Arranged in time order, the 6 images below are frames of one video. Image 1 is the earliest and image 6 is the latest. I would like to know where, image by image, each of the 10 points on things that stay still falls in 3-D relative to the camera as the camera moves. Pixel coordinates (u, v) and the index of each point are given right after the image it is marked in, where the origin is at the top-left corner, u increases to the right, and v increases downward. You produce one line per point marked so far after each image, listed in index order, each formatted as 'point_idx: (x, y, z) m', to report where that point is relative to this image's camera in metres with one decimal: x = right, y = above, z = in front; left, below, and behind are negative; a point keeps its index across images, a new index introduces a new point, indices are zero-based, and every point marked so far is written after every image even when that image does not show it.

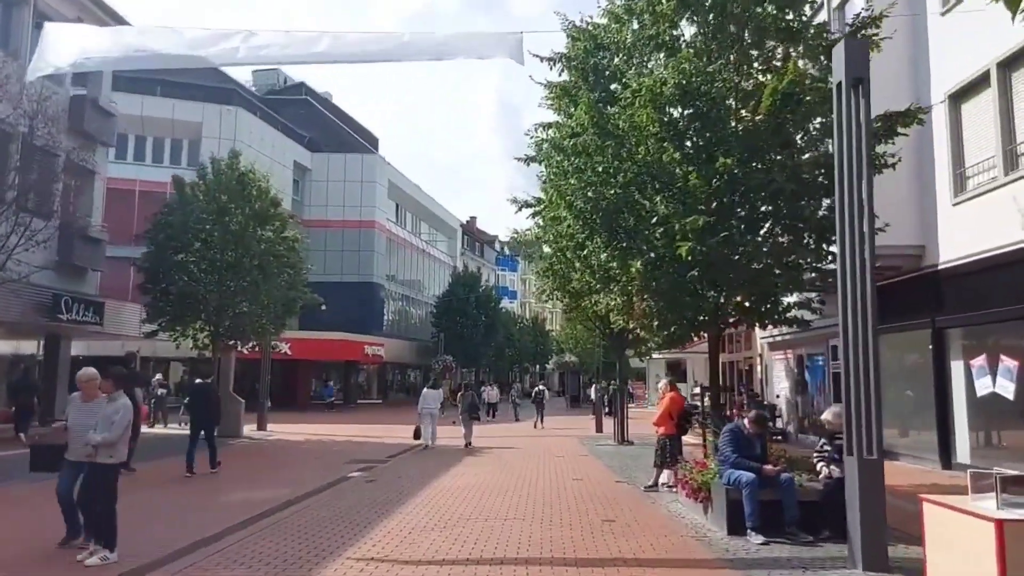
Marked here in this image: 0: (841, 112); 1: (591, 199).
0: (+3.9, +2.1, +8.0) m
1: (+1.3, +1.5, +11.7) m
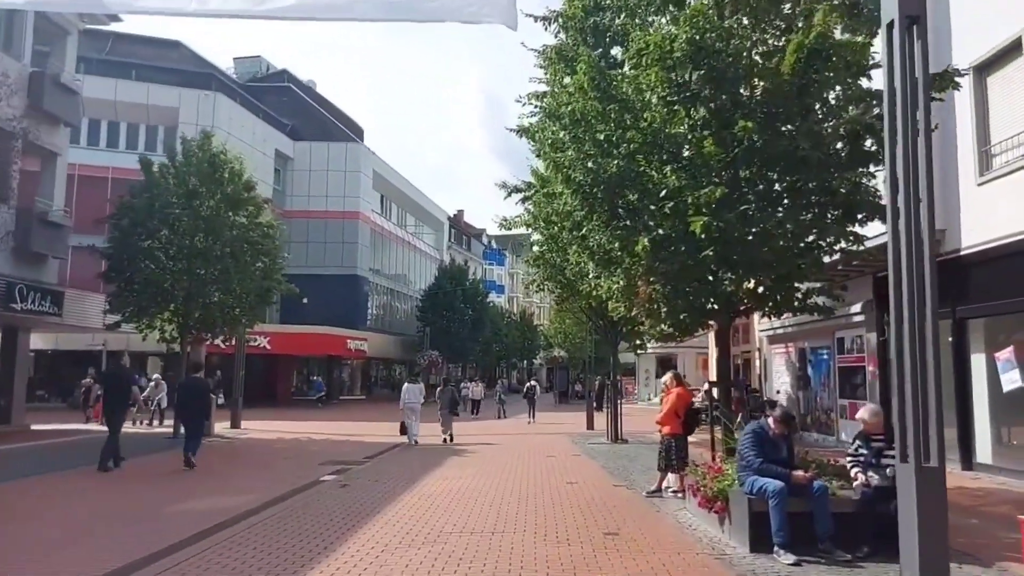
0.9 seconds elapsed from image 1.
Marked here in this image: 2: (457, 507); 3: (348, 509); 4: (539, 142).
0: (+3.8, +2.3, +6.8) m
1: (+1.2, +1.8, +10.4) m
2: (-0.9, -3.6, +11.1) m
3: (-2.8, -3.7, +11.5) m
4: (+0.5, +2.6, +12.4) m
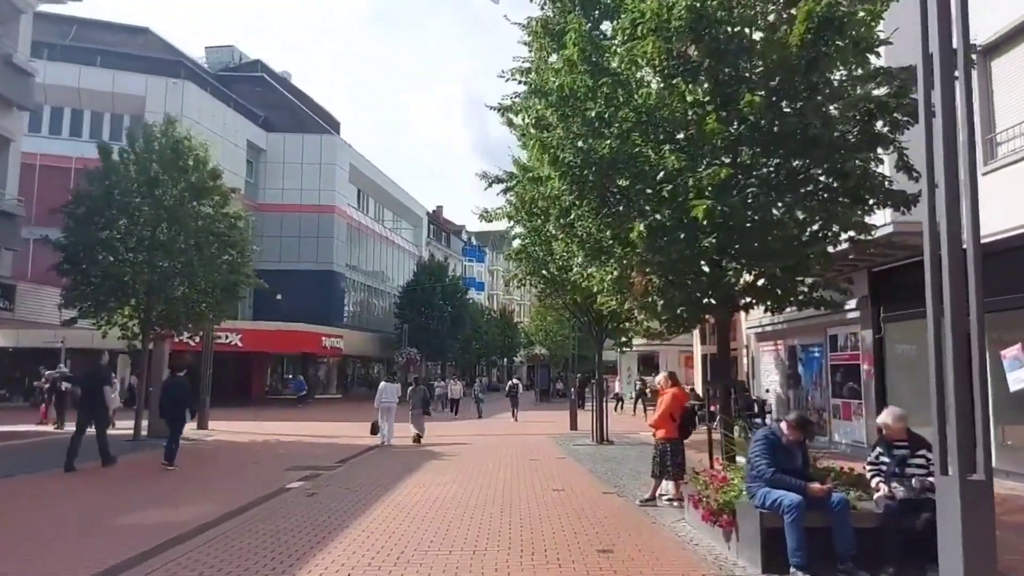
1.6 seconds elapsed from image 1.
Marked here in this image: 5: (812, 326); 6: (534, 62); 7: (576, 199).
0: (+3.6, +2.4, +6.0) m
1: (+1.0, +1.9, +9.5) m
2: (-1.2, -3.4, +10.2) m
3: (-3.1, -3.6, +10.5) m
4: (+0.2, +2.8, +11.5) m
5: (+8.5, -1.1, +19.4) m
6: (+0.4, +3.8, +11.4) m
7: (+0.9, +1.3, +10.0) m
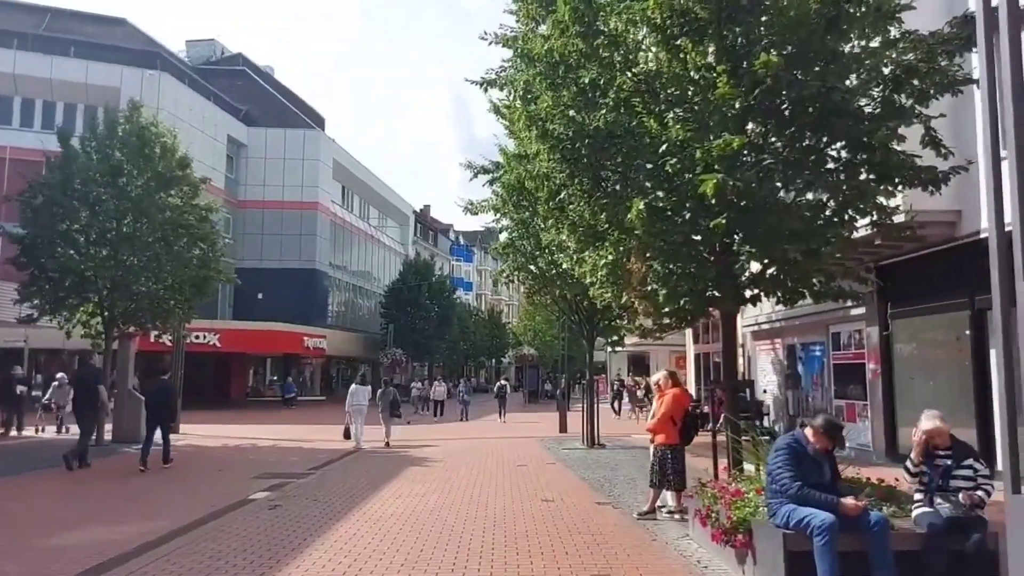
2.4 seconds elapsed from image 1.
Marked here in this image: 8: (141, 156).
0: (+3.5, +2.5, +5.0) m
1: (+0.8, +2.1, +8.5) m
2: (-1.4, -3.3, +9.1) m
3: (-3.3, -3.4, +9.4) m
4: (0.0, +2.9, +10.4) m
5: (+8.2, -1.0, +18.5) m
6: (+0.1, +3.9, +10.4) m
7: (+0.7, +1.4, +8.9) m
8: (-10.8, +3.9, +20.0) m
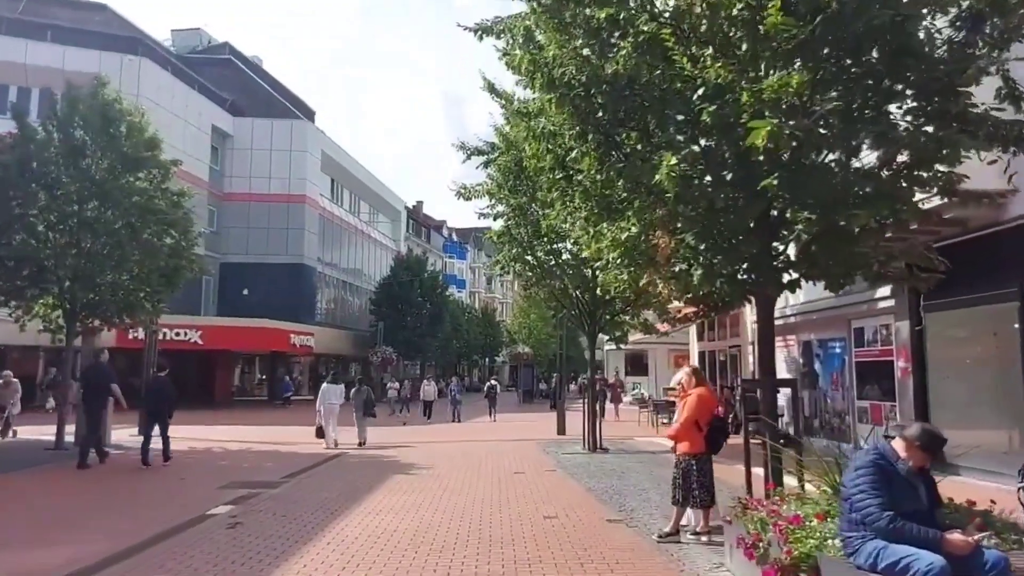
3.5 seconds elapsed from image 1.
0: (+3.5, +2.8, +3.6) m
1: (+0.8, +2.3, +7.1) m
2: (-1.4, -3.1, +7.7) m
3: (-3.3, -3.2, +7.9) m
4: (-0.1, +3.1, +9.0) m
5: (+8.1, -0.8, +17.2) m
6: (+0.1, +4.1, +9.0) m
7: (+0.7, +1.6, +7.5) m
8: (-10.9, +4.1, +18.4) m
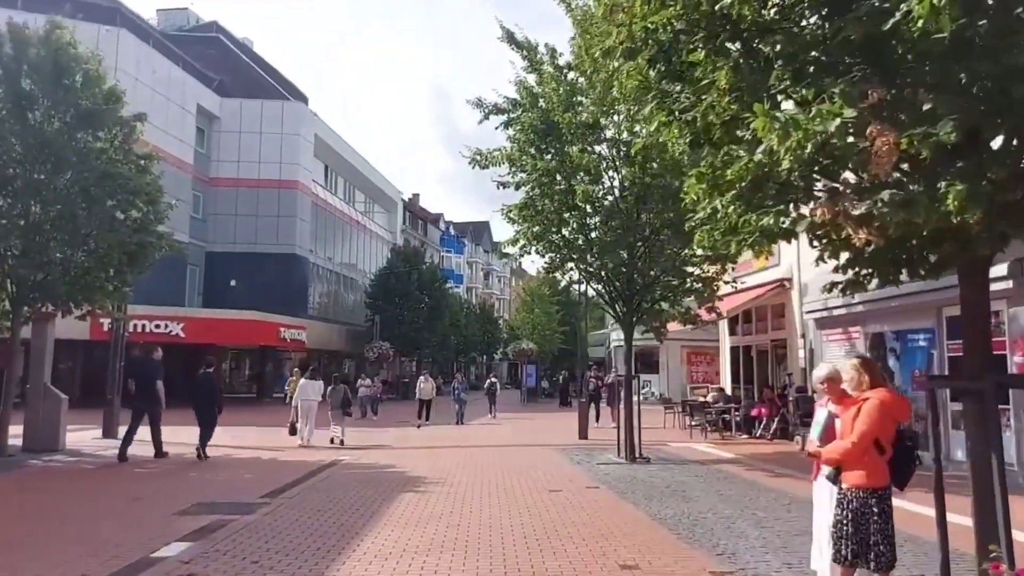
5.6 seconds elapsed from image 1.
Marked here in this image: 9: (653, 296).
0: (+4.3, +3.1, +1.0) m
1: (+1.4, +2.7, +4.4) m
2: (-0.8, -2.7, +5.0) m
3: (-2.7, -2.8, +5.2) m
4: (+0.6, +3.5, +6.3) m
5: (+8.6, -0.4, +14.5) m
6: (+0.8, +4.5, +6.3) m
7: (+1.4, +2.1, +4.8) m
8: (-10.3, +4.6, +15.6) m
9: (+3.3, -0.2, +16.3) m
